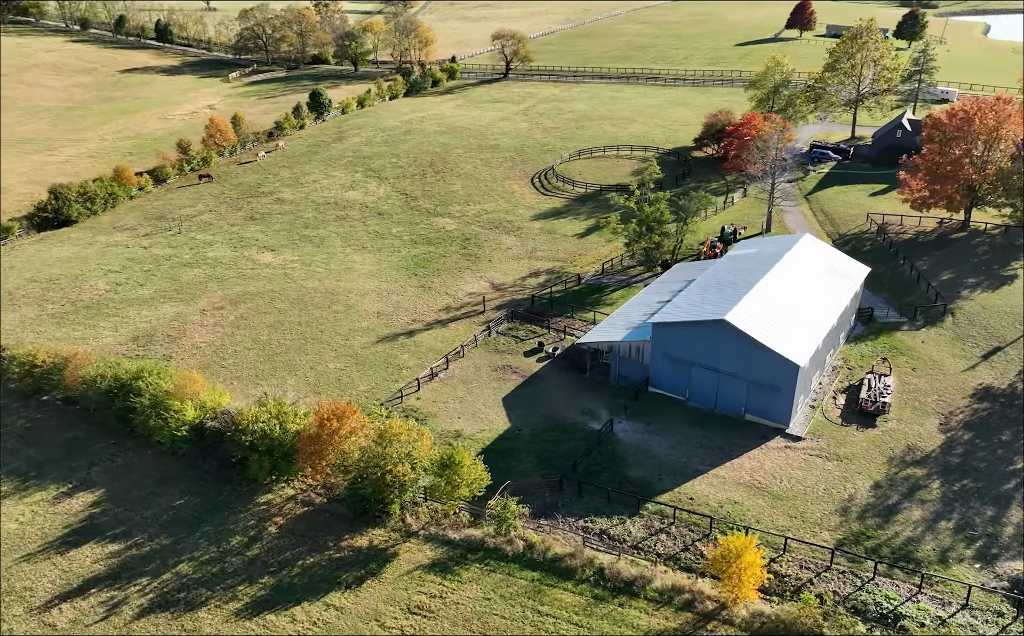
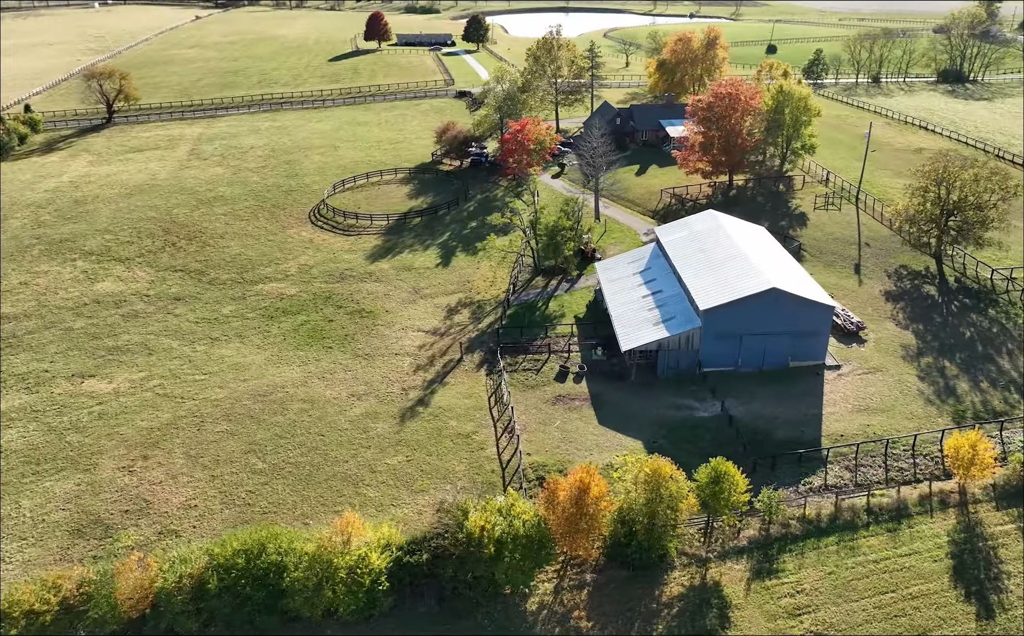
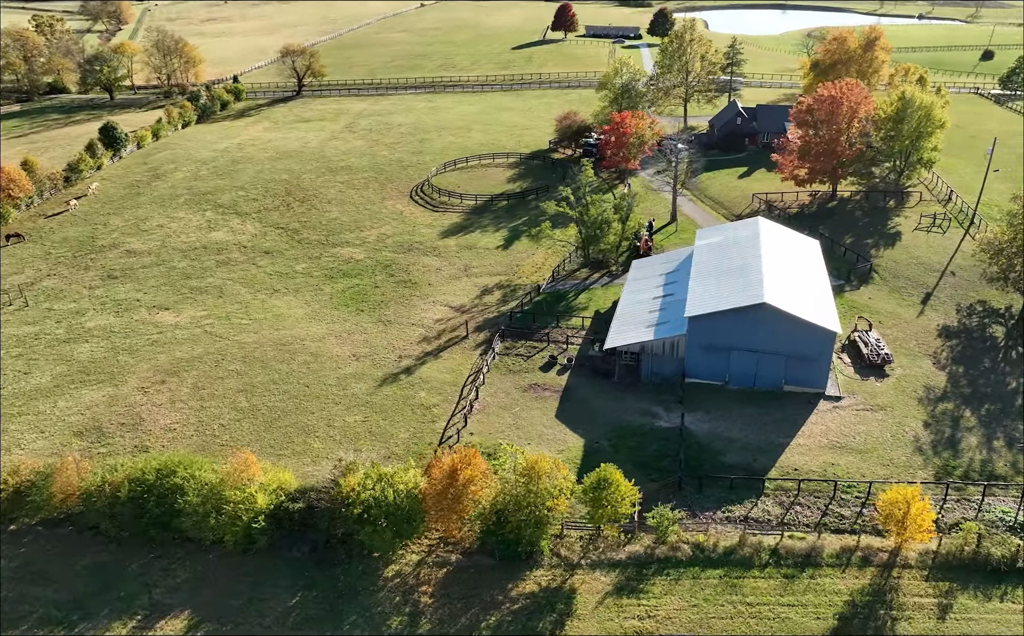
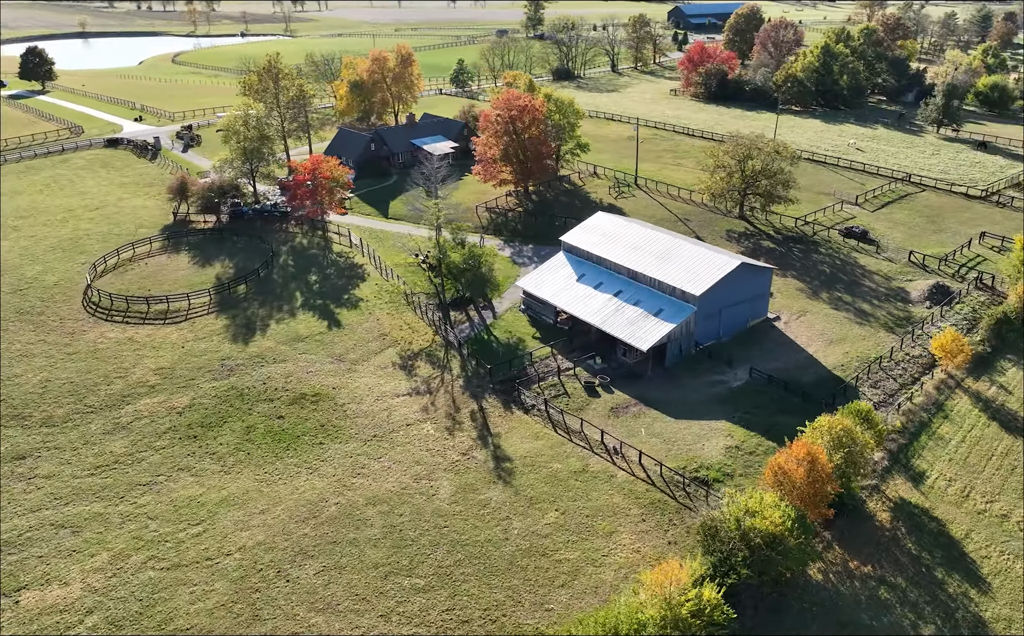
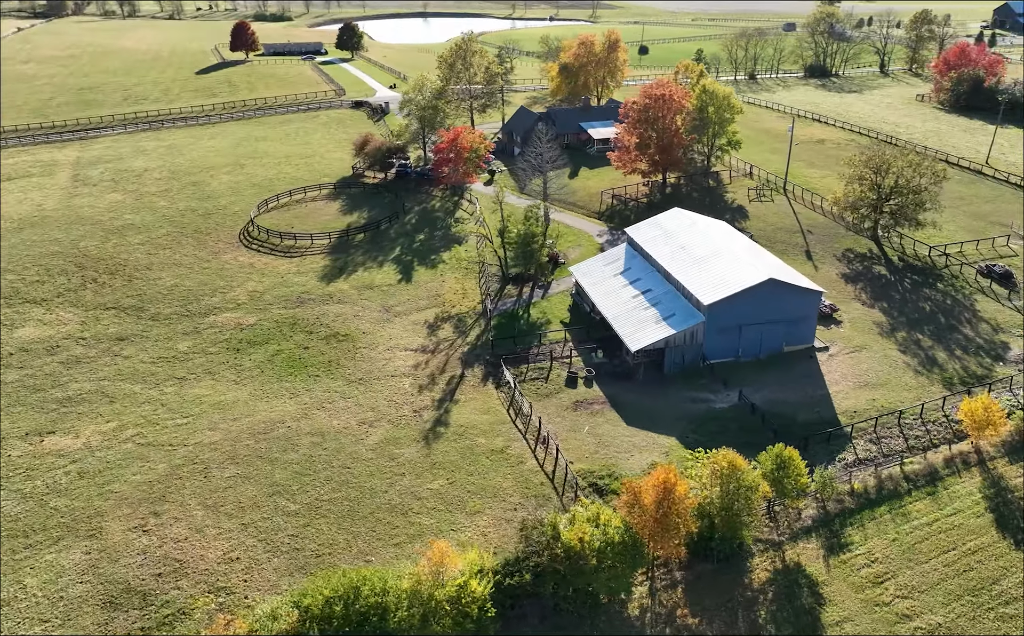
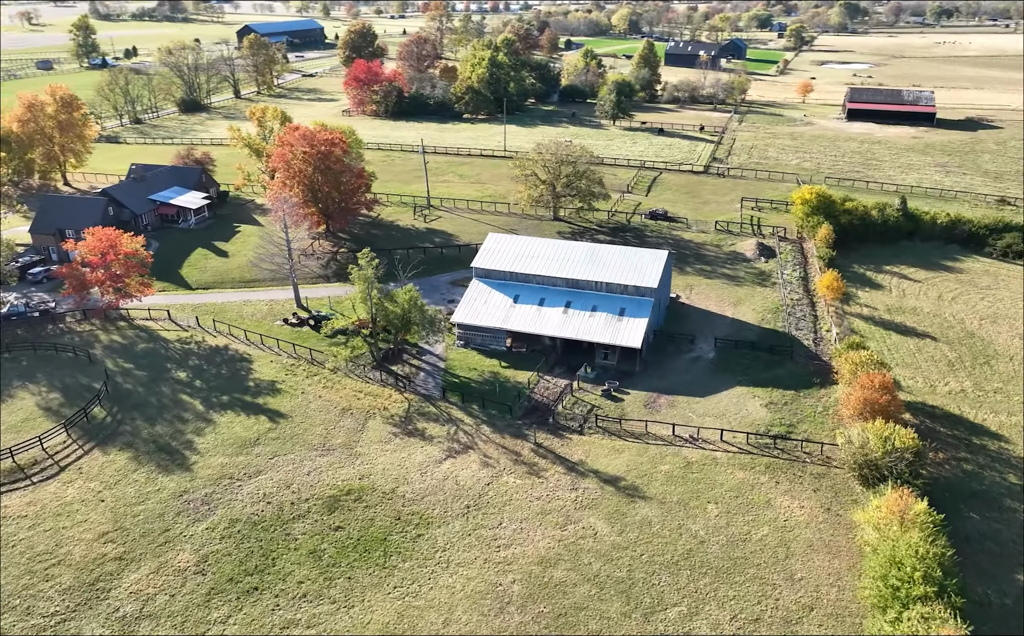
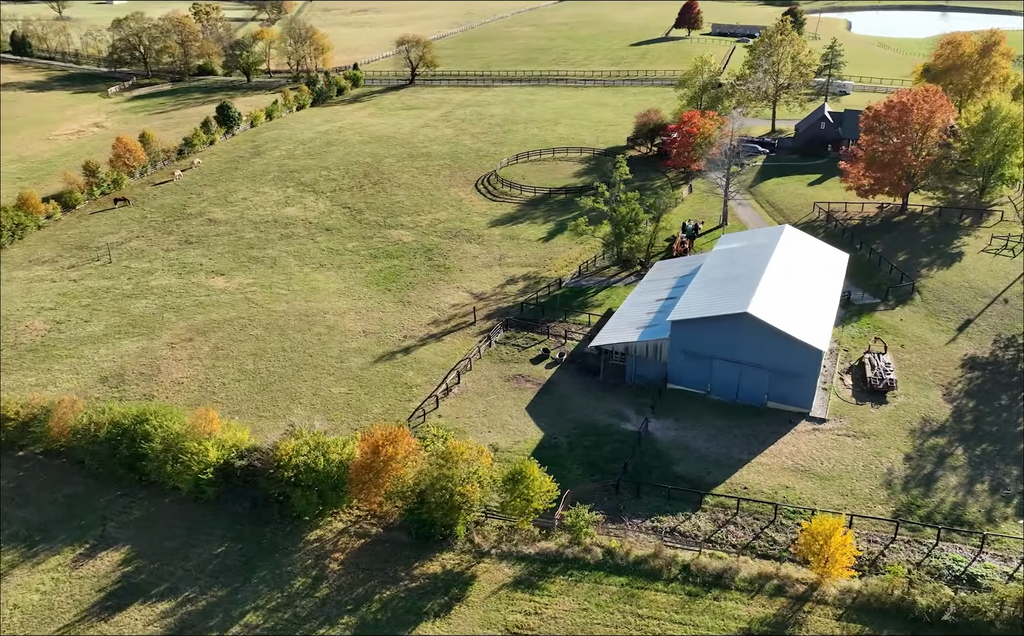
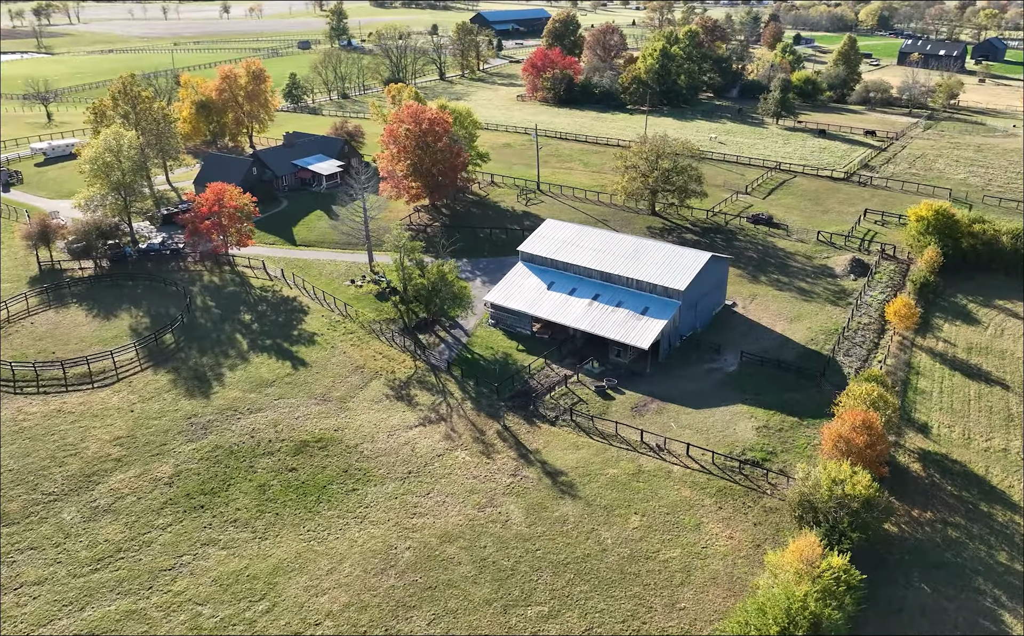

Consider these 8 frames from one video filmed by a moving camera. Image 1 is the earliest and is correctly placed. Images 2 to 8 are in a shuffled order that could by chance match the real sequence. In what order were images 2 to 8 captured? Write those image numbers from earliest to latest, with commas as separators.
7, 3, 2, 5, 4, 8, 6
